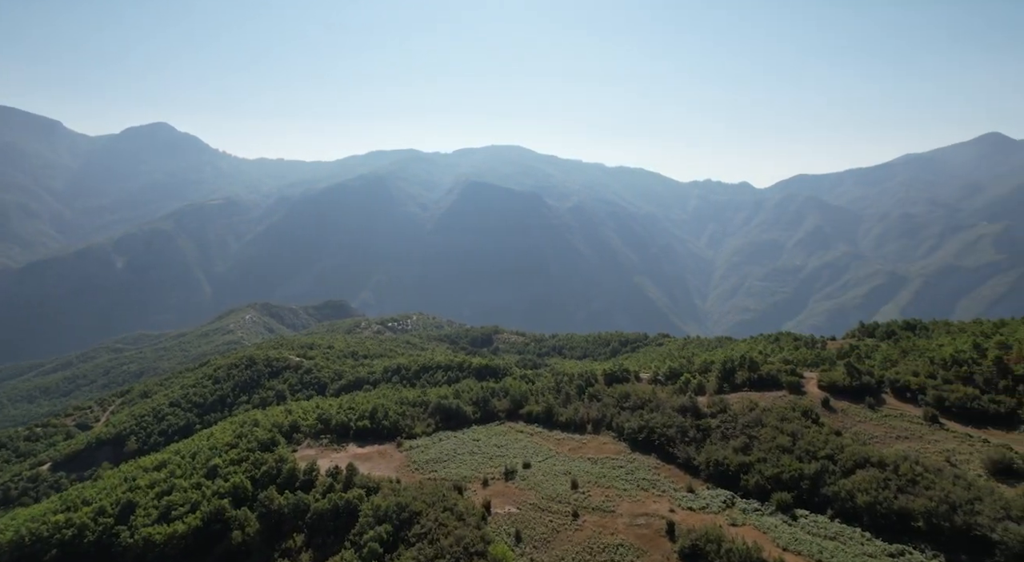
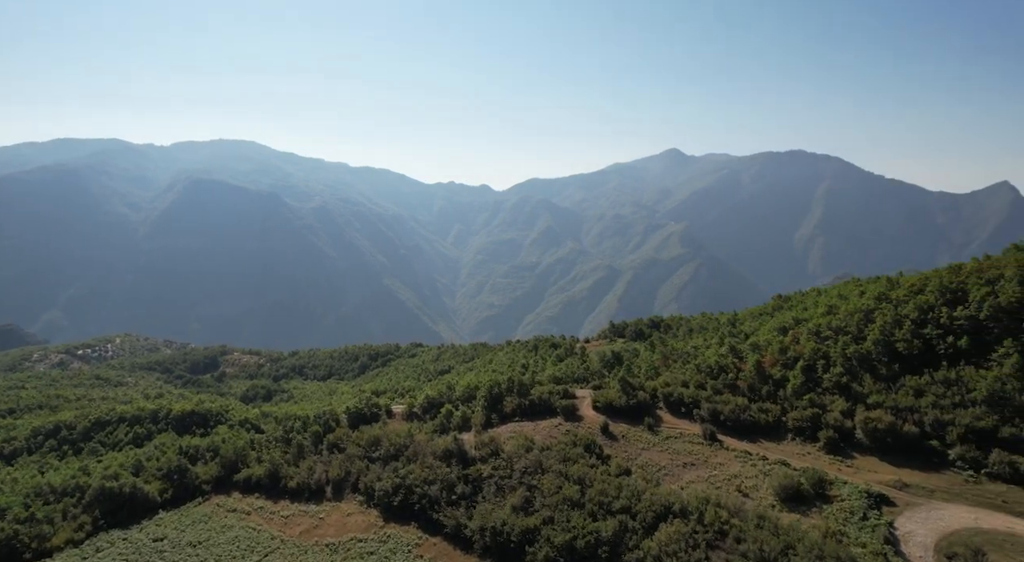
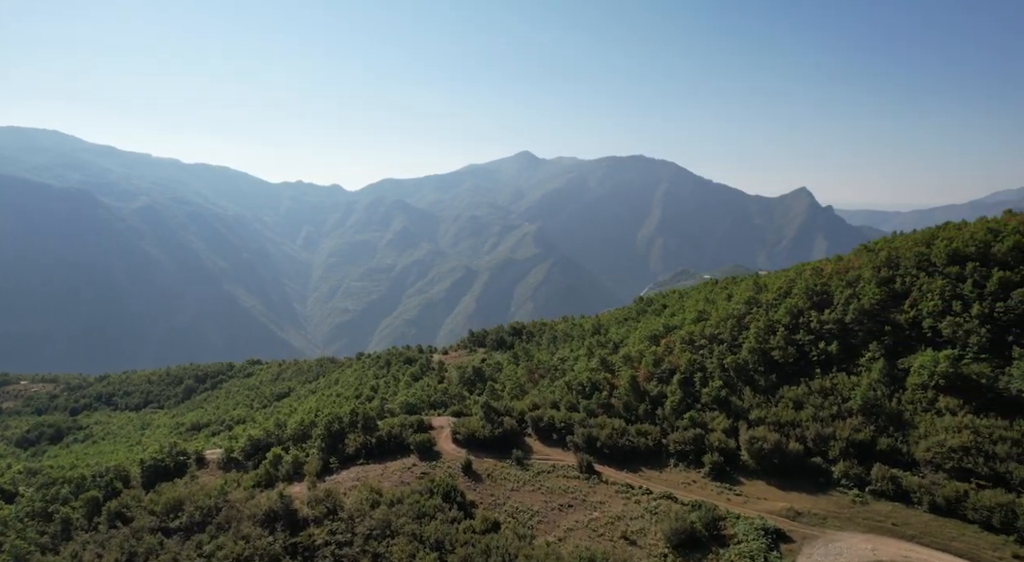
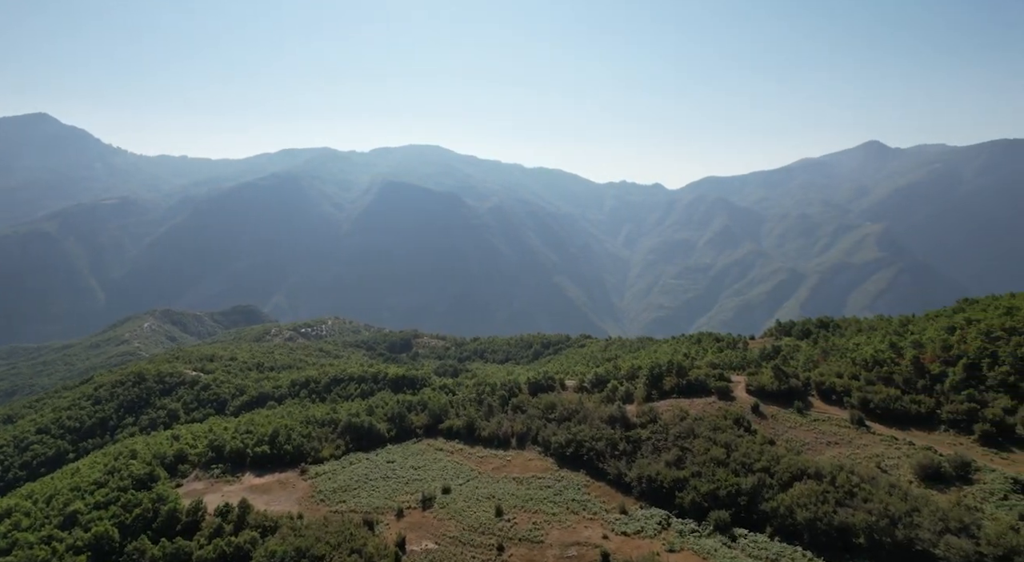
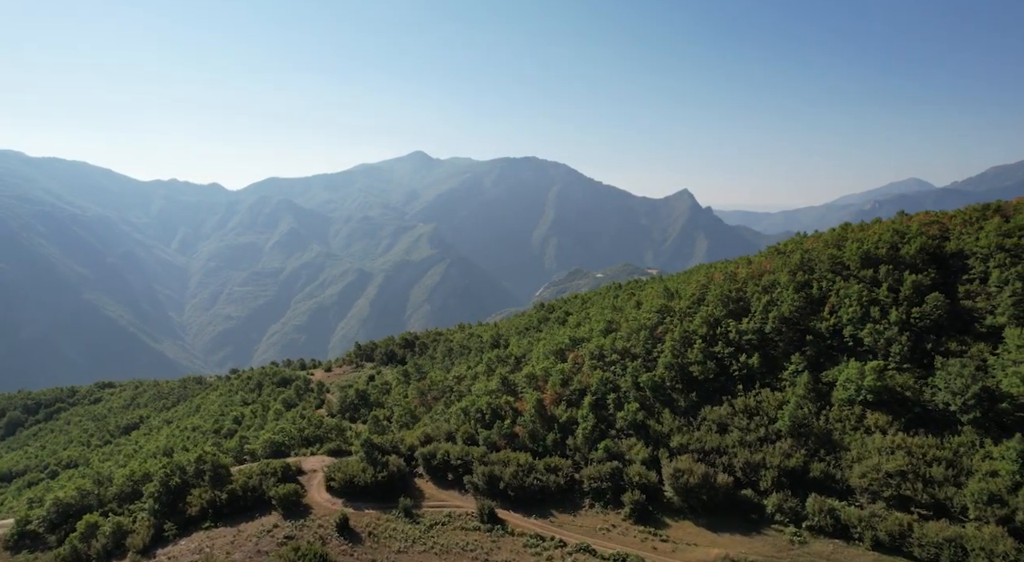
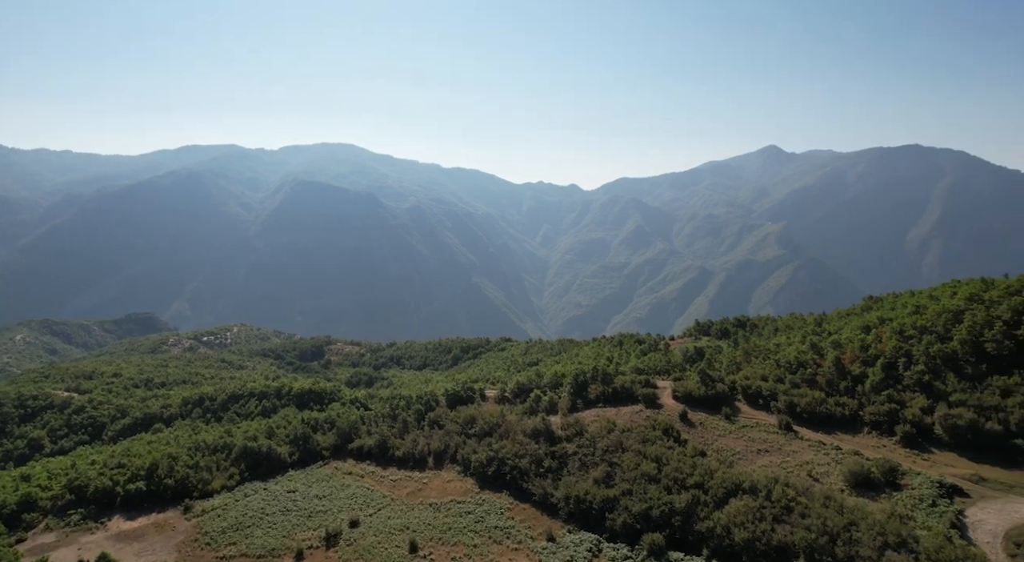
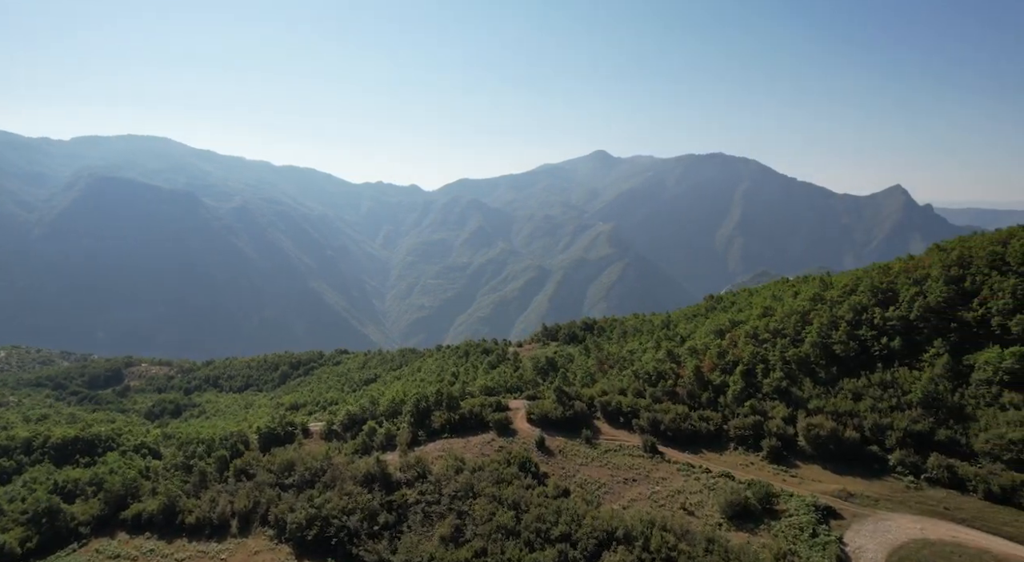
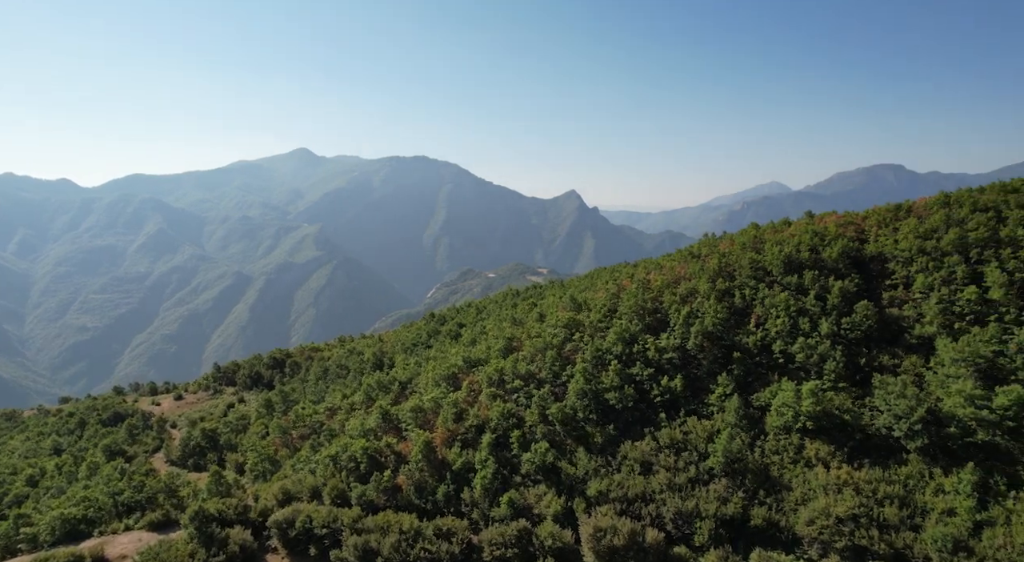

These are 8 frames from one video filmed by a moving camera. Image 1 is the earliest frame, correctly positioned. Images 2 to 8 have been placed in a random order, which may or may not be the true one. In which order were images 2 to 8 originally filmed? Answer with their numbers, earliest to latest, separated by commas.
4, 6, 2, 7, 3, 5, 8
